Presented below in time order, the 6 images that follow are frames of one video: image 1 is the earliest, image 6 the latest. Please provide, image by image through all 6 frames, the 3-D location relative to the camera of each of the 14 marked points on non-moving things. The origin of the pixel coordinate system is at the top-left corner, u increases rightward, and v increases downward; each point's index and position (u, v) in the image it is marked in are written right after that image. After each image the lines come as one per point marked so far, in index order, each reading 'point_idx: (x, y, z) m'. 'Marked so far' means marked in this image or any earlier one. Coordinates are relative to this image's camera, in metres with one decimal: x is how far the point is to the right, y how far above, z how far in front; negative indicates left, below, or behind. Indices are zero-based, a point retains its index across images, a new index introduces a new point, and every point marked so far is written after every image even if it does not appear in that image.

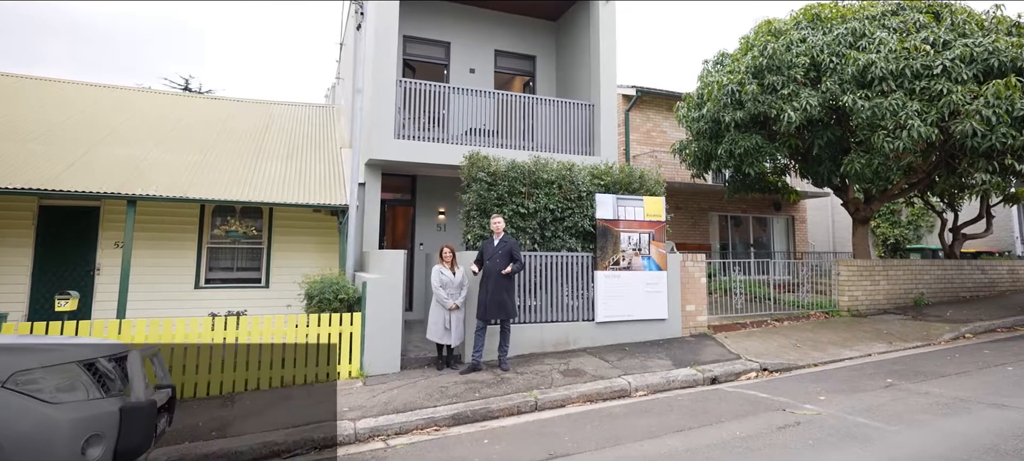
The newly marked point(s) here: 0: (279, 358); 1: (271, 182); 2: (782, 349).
0: (-2.8, -1.5, +6.1) m
1: (-4.0, +0.8, +8.3) m
2: (+4.1, -1.8, +7.6) m
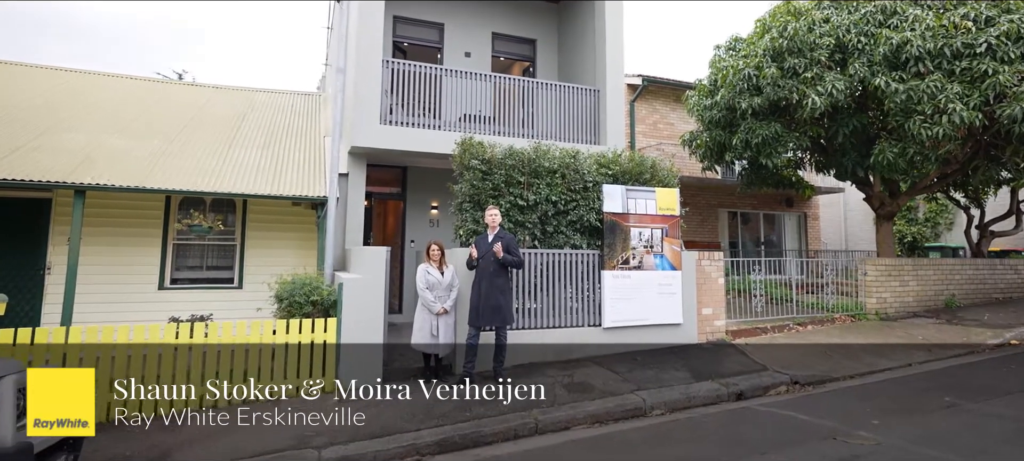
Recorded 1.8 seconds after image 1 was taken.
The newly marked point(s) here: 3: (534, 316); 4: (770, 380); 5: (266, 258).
0: (-2.9, -1.5, +5.3) m
1: (-4.0, +0.9, +7.5) m
2: (+4.0, -1.7, +6.8) m
3: (+0.3, -1.1, +6.5) m
4: (+3.0, -1.7, +5.8) m
5: (-3.9, -0.4, +8.0) m
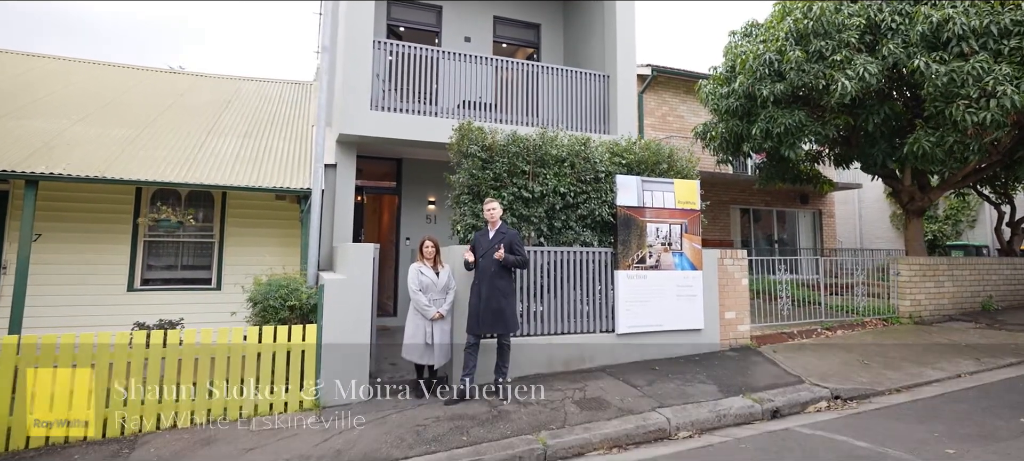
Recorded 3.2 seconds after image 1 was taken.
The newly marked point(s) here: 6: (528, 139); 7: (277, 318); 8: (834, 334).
0: (-2.8, -1.4, +4.6) m
1: (-3.9, +0.9, +6.8) m
2: (+4.1, -1.6, +6.1) m
3: (+0.3, -1.1, +5.9) m
4: (+3.0, -1.7, +5.1) m
5: (-3.9, -0.4, +7.4) m
6: (+0.2, +1.1, +6.0) m
7: (-2.4, -0.9, +5.1) m
8: (+4.9, -1.6, +7.6) m
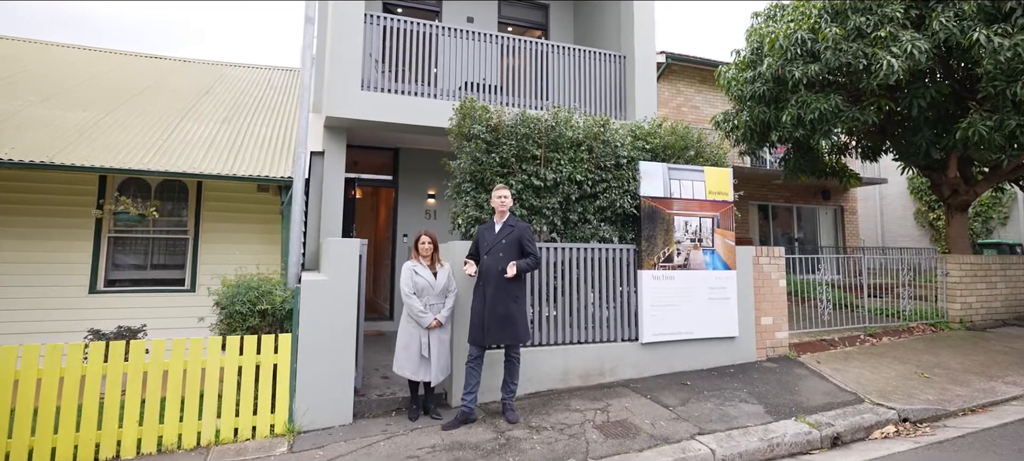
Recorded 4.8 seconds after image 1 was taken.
0: (-2.7, -1.3, +3.9) m
1: (-3.8, +1.0, +6.1) m
2: (+4.2, -1.6, +5.3) m
3: (+0.4, -1.0, +5.1) m
4: (+3.1, -1.6, +4.3) m
5: (-3.8, -0.3, +6.6) m
6: (+0.3, +1.2, +5.2) m
7: (-2.3, -0.8, +4.4) m
8: (+5.0, -1.5, +6.8) m
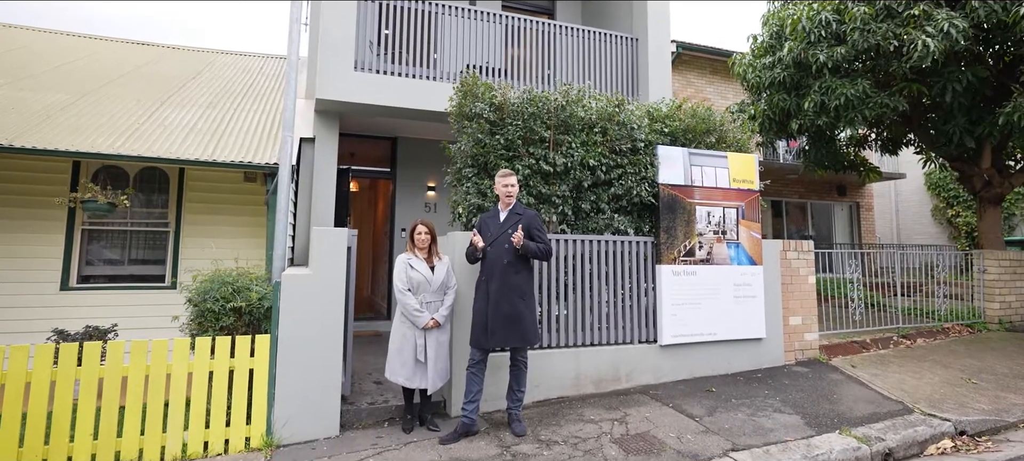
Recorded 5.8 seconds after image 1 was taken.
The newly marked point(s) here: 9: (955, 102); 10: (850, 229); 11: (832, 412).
0: (-2.7, -1.2, +3.4) m
1: (-3.8, +1.1, +5.6) m
2: (+4.2, -1.5, +4.8) m
3: (+0.5, -0.9, +4.6) m
4: (+3.1, -1.5, +3.8) m
5: (-3.7, -0.2, +6.2) m
6: (+0.3, +1.2, +4.7) m
7: (-2.3, -0.7, +3.9) m
8: (+5.0, -1.4, +6.3) m
9: (+6.5, +1.9, +7.4) m
10: (+9.7, 0.0, +14.5) m
11: (+2.6, -1.5, +4.1) m
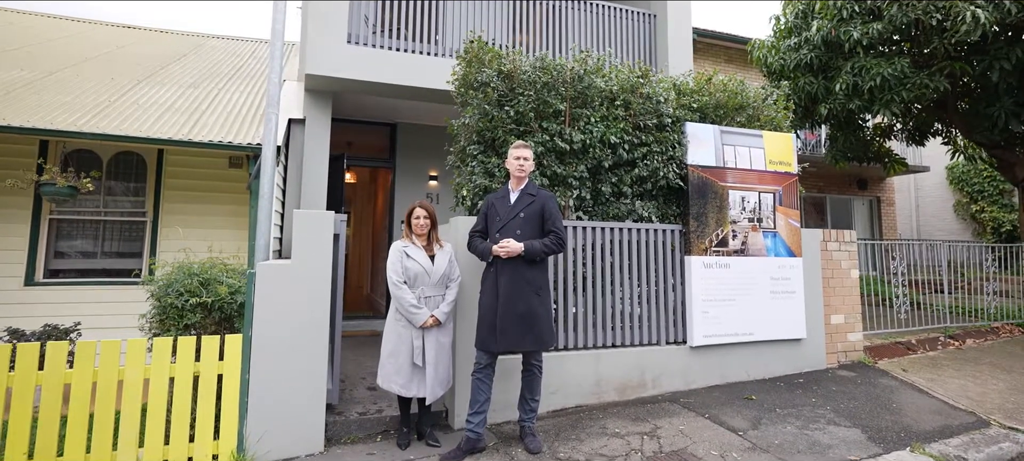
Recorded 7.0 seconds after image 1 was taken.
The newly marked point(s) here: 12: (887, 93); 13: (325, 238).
0: (-2.6, -1.1, +2.9) m
1: (-3.7, +1.2, +5.1) m
2: (+4.3, -1.4, +4.2) m
3: (+0.6, -0.8, +4.0) m
4: (+3.2, -1.4, +3.3) m
5: (-3.6, -0.1, +5.6) m
6: (+0.4, +1.4, +4.2) m
7: (-2.2, -0.6, +3.4) m
8: (+5.1, -1.3, +5.7) m
9: (+6.6, +2.0, +6.8) m
10: (+9.8, +0.1, +13.8) m
11: (+2.7, -1.3, +3.5) m
12: (+5.2, +1.9, +7.0) m
13: (-1.3, 0.0, +3.4) m
